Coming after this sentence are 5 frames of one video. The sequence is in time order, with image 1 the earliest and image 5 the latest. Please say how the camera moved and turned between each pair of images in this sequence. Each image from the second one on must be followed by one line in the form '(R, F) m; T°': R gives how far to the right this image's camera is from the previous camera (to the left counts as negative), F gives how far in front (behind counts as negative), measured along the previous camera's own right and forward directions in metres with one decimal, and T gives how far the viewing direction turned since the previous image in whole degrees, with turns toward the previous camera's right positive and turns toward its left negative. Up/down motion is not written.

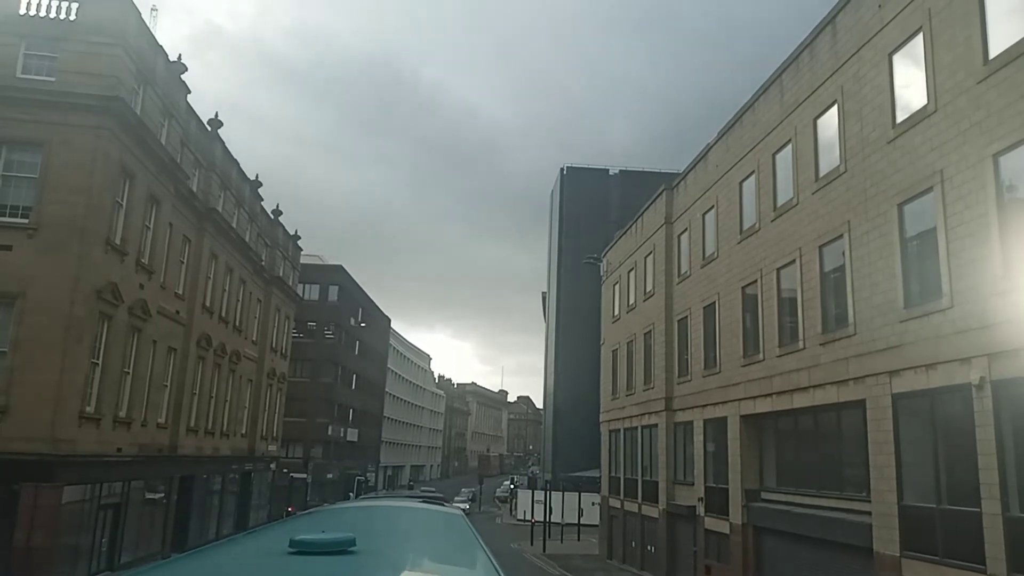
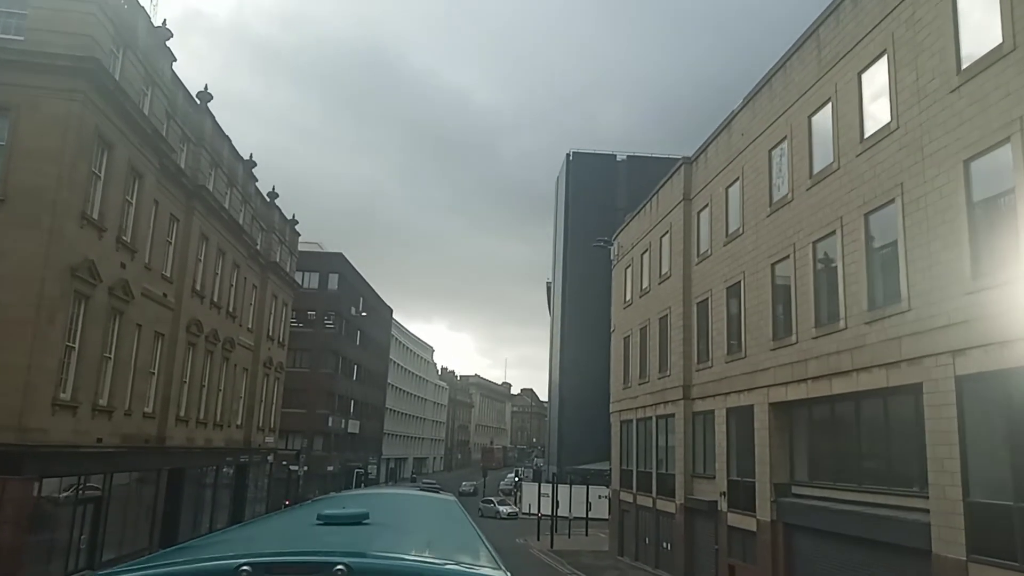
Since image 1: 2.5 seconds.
(-0.2, +1.7) m; 0°
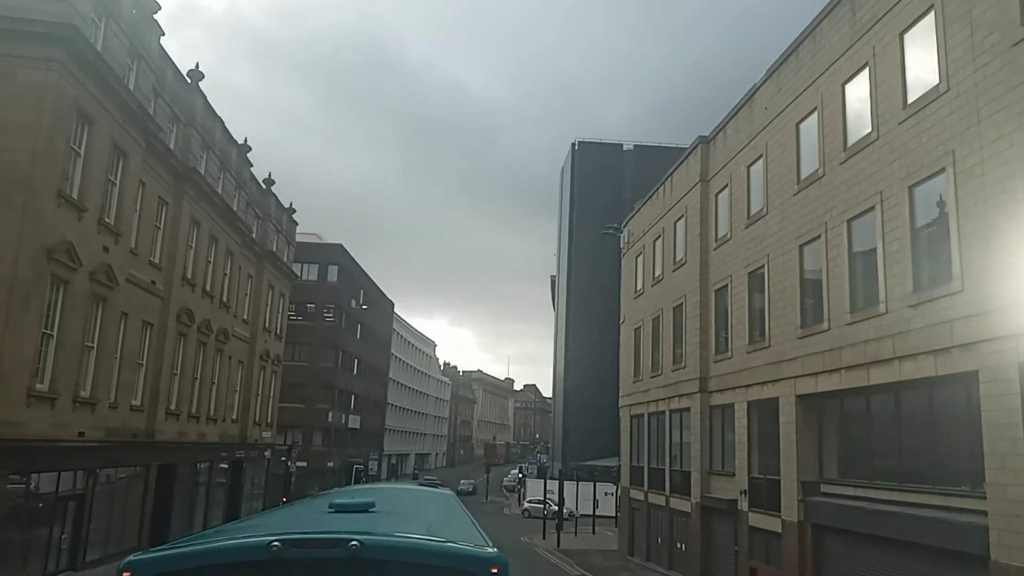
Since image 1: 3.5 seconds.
(-0.1, +1.3) m; 0°
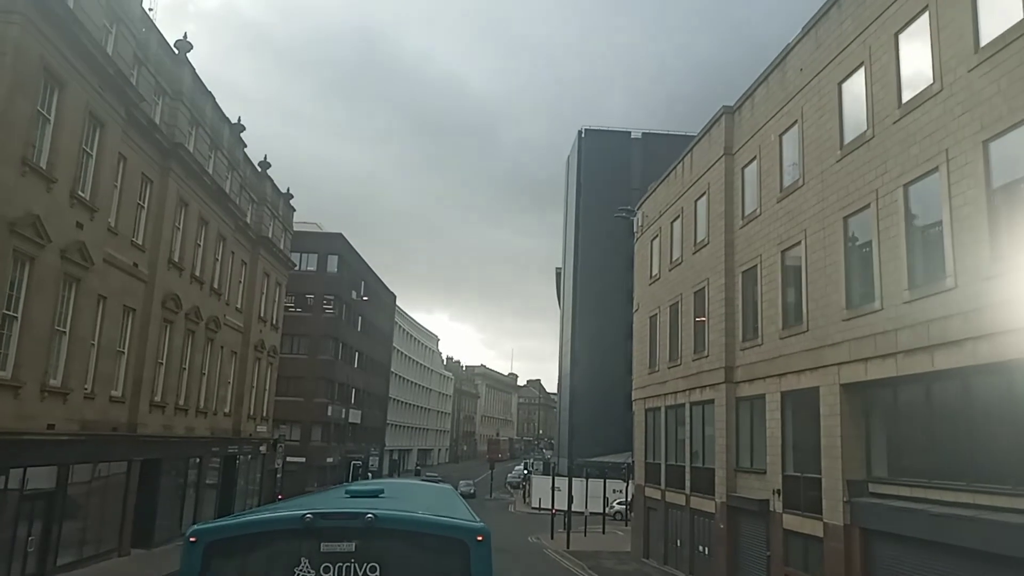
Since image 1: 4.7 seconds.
(-0.2, +1.8) m; 0°
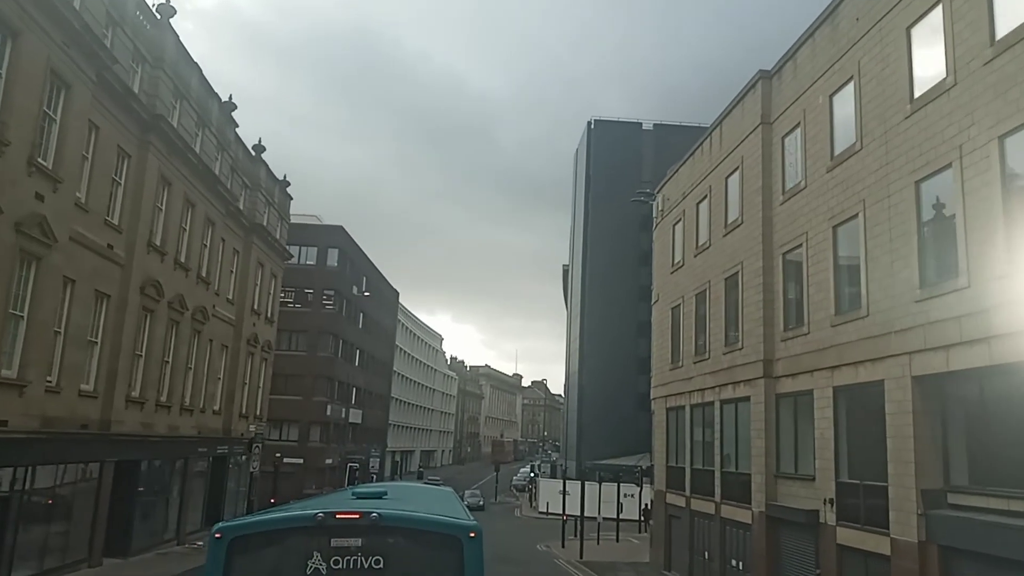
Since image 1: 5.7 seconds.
(-0.2, +2.3) m; 0°
